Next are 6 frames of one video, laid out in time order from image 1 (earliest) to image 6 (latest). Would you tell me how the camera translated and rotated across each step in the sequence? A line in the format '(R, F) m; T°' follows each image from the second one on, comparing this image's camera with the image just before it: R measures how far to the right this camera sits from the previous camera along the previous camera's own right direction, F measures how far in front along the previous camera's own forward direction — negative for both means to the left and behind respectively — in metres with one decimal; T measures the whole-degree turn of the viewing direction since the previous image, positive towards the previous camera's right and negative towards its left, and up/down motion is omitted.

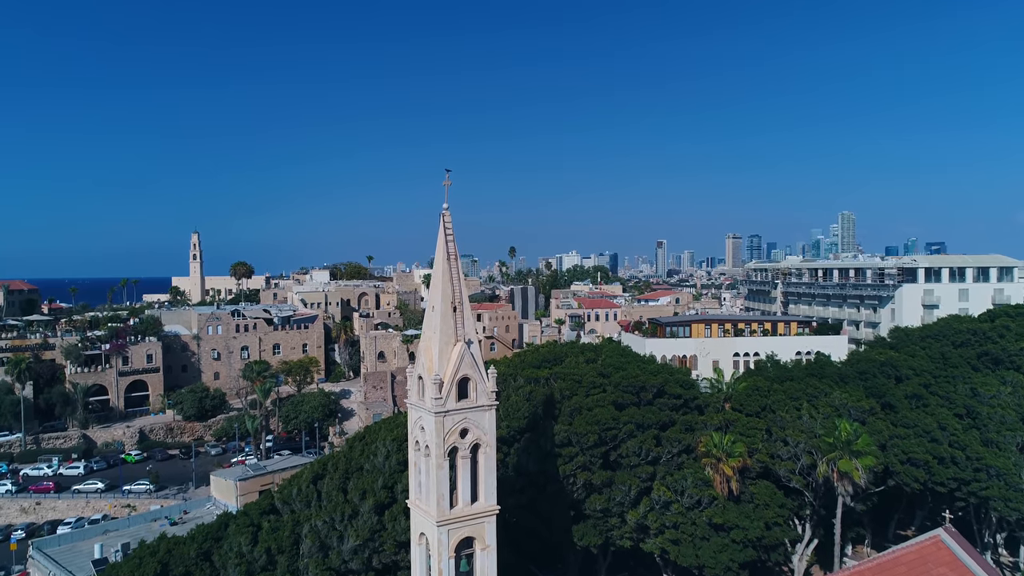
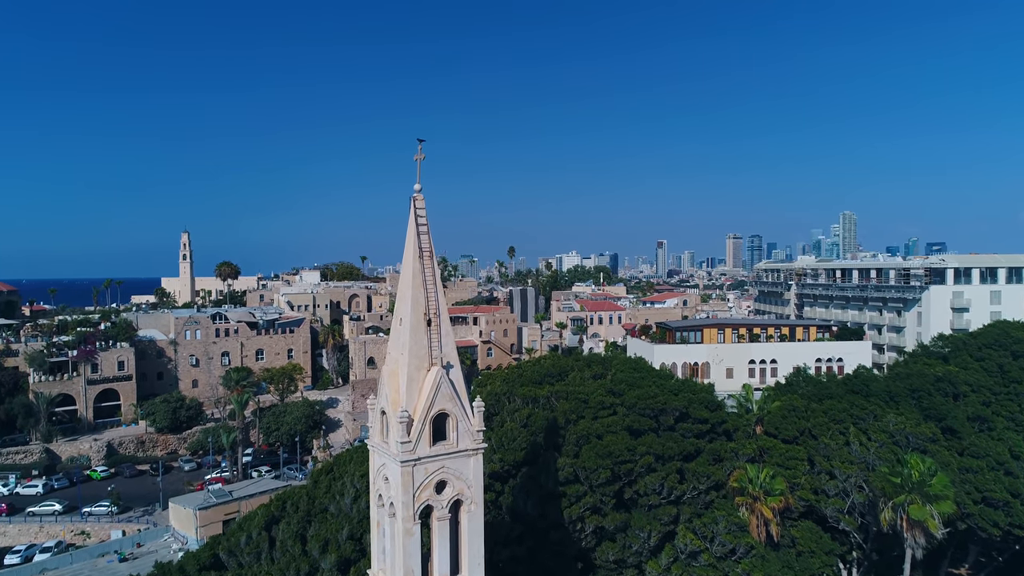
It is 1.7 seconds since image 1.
(+0.1, +4.0) m; 0°
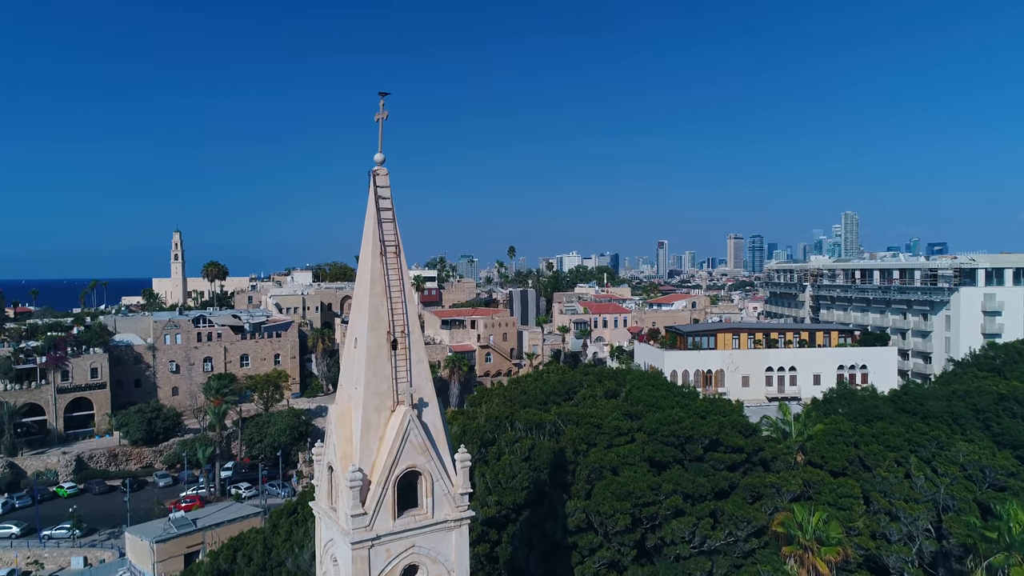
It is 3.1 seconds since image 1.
(0.0, +3.6) m; 0°
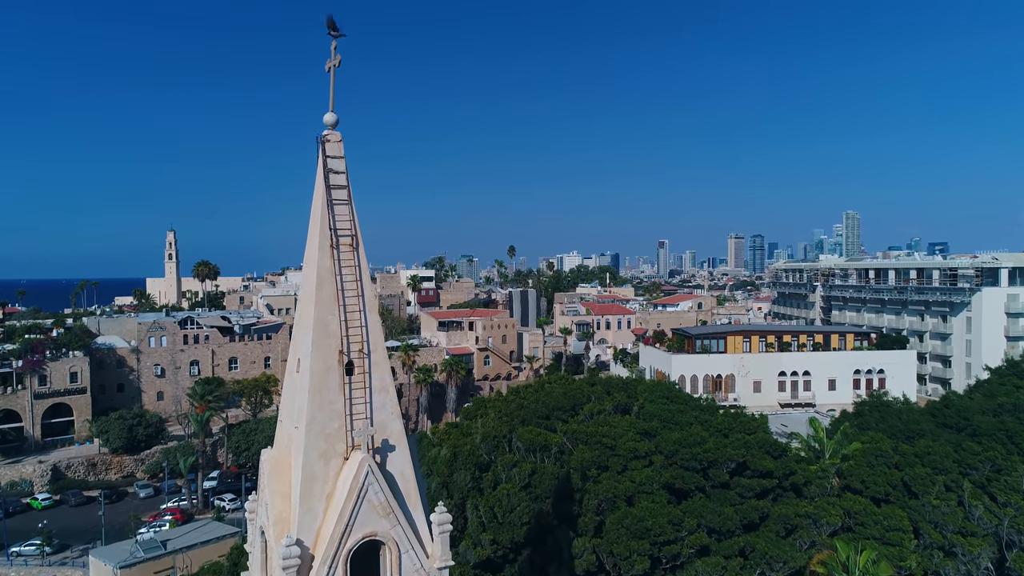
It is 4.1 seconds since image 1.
(+0.1, +2.4) m; 0°
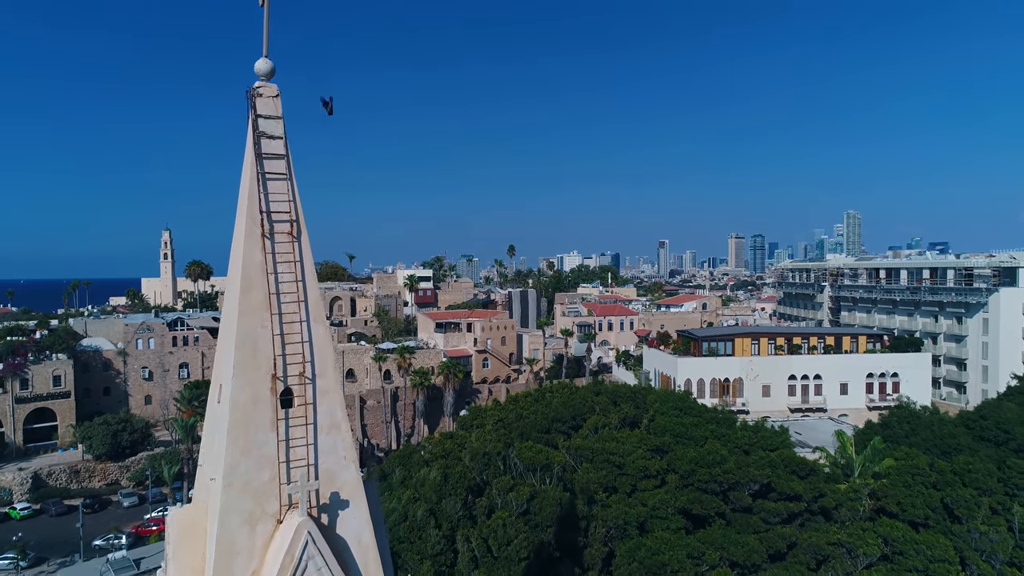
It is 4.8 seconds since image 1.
(+0.1, +1.8) m; 0°
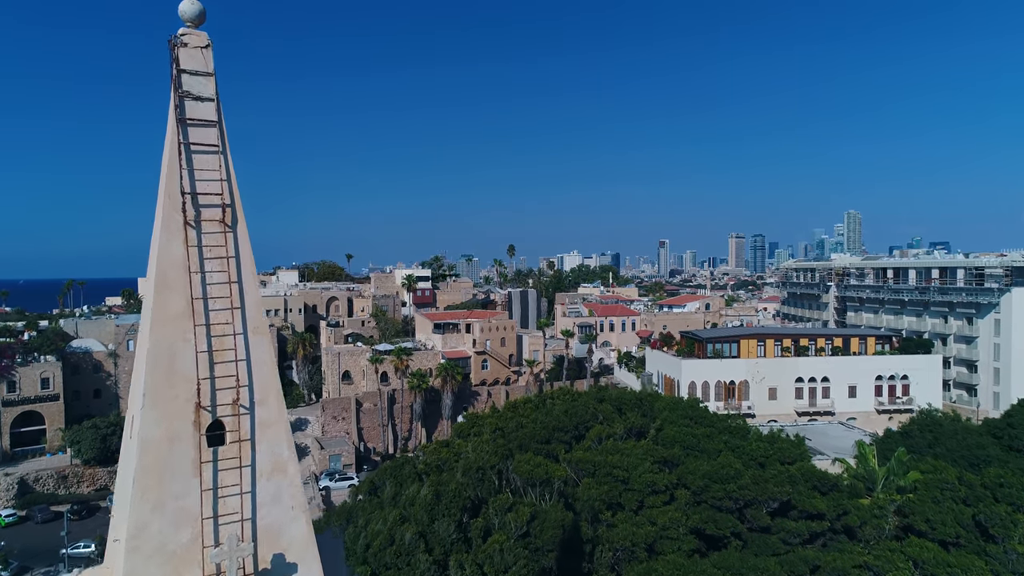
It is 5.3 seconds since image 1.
(0.0, +1.2) m; 0°
